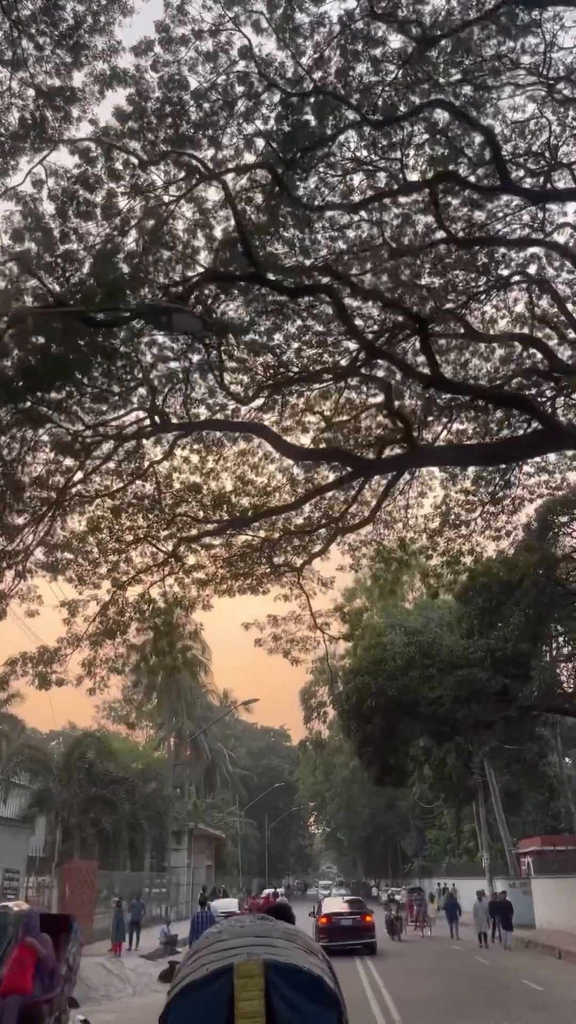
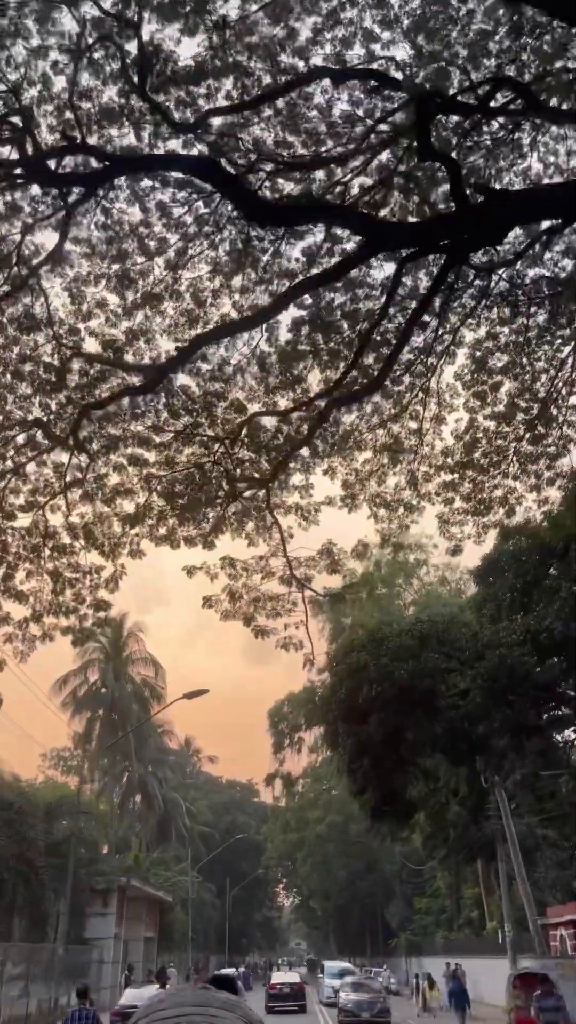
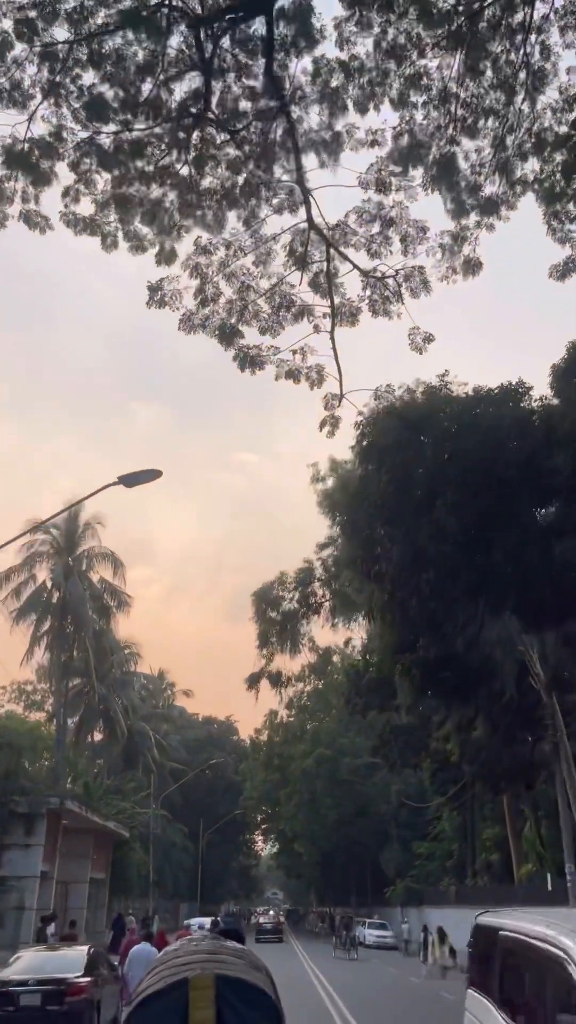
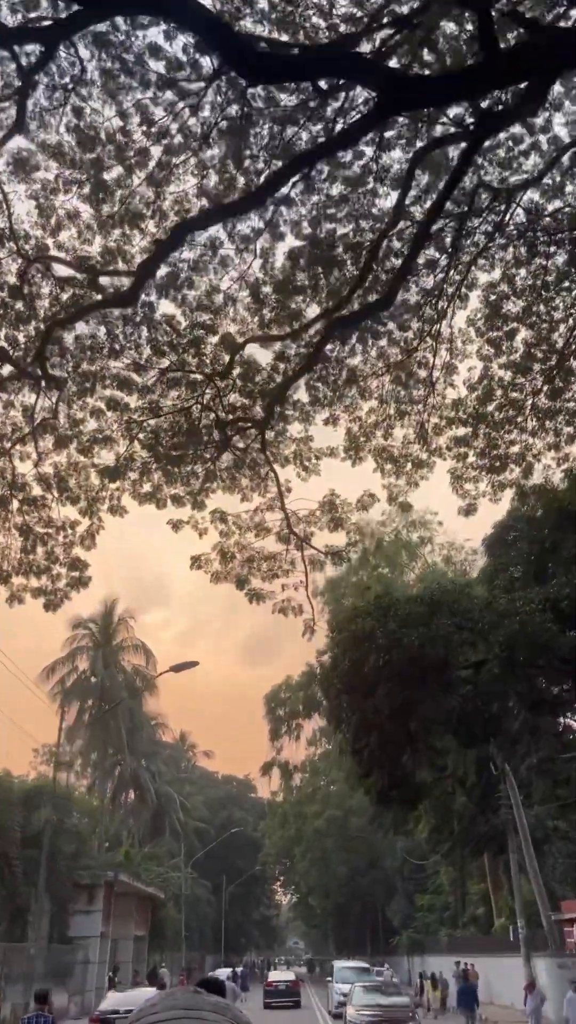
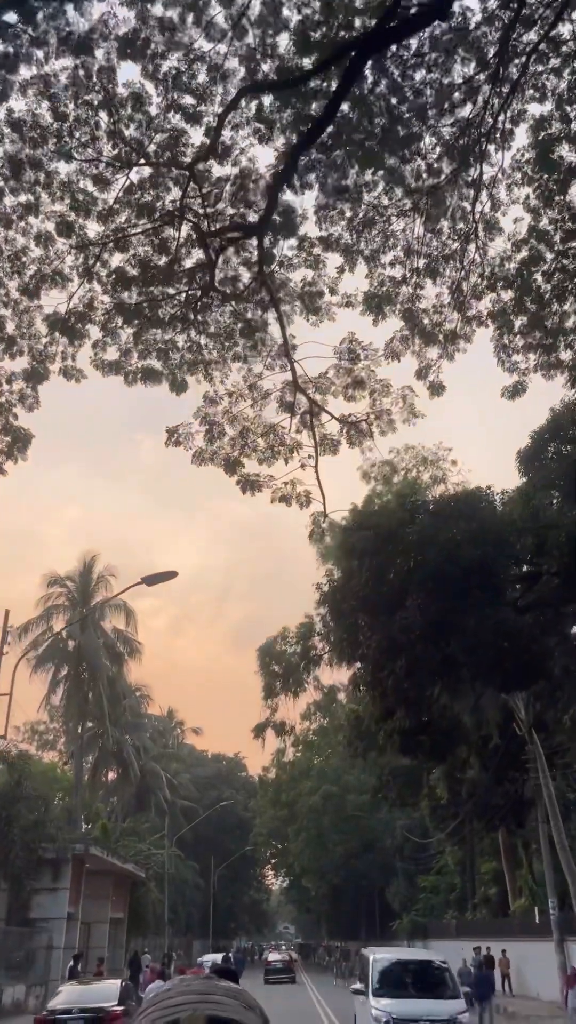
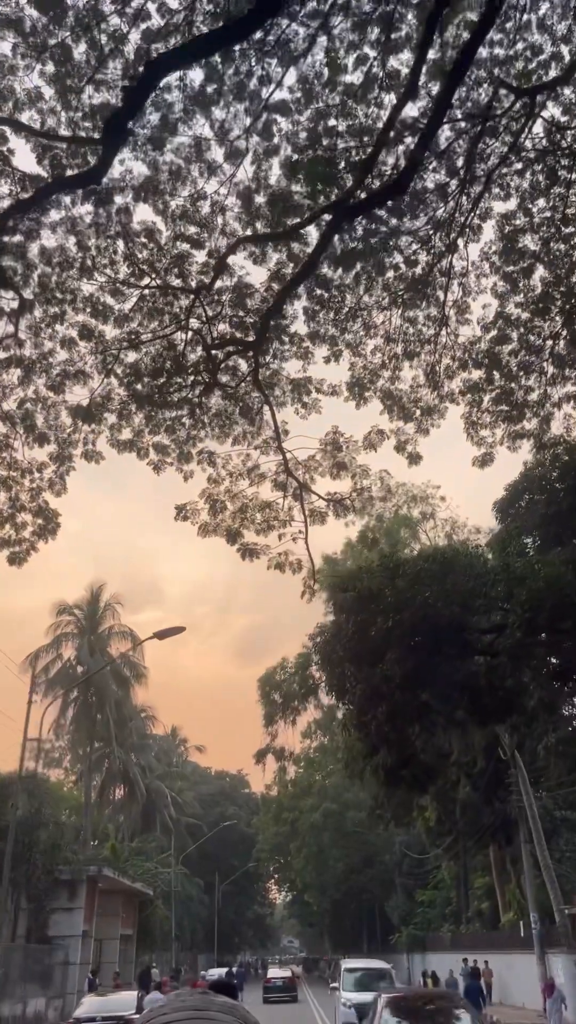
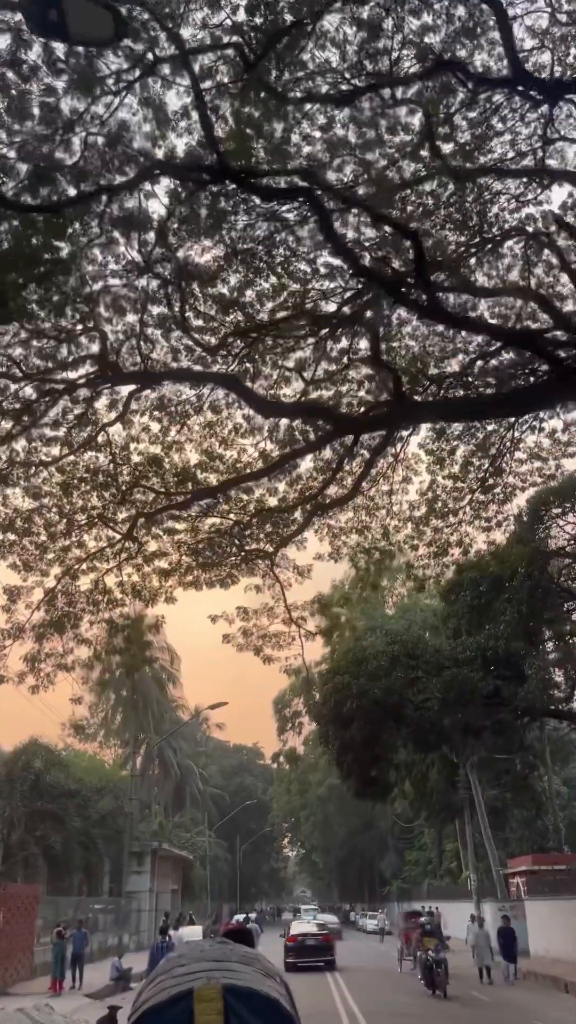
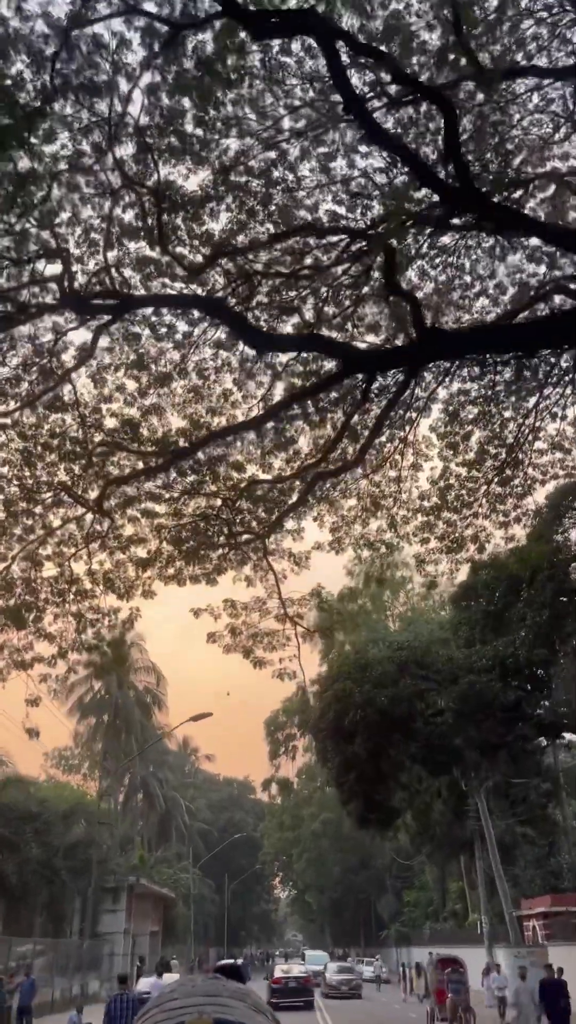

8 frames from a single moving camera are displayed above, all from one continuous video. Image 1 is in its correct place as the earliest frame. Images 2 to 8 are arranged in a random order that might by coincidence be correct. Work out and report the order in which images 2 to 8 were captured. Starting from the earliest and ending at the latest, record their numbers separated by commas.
7, 8, 2, 4, 6, 5, 3
